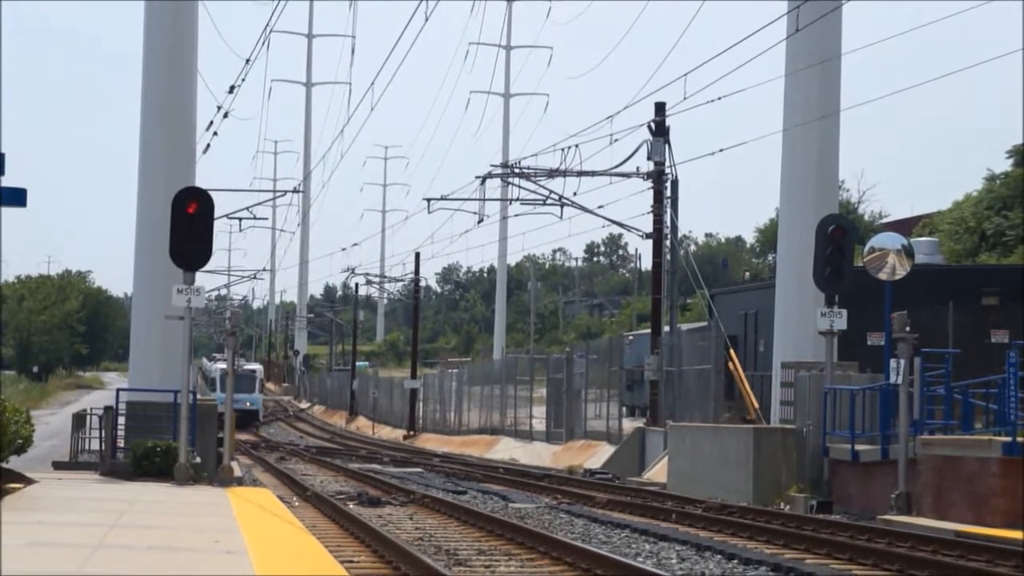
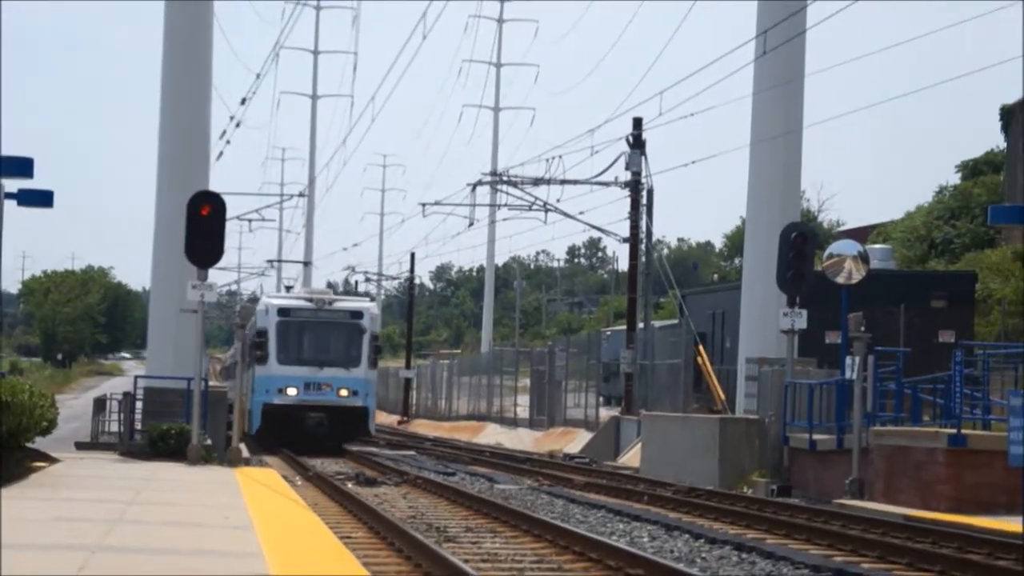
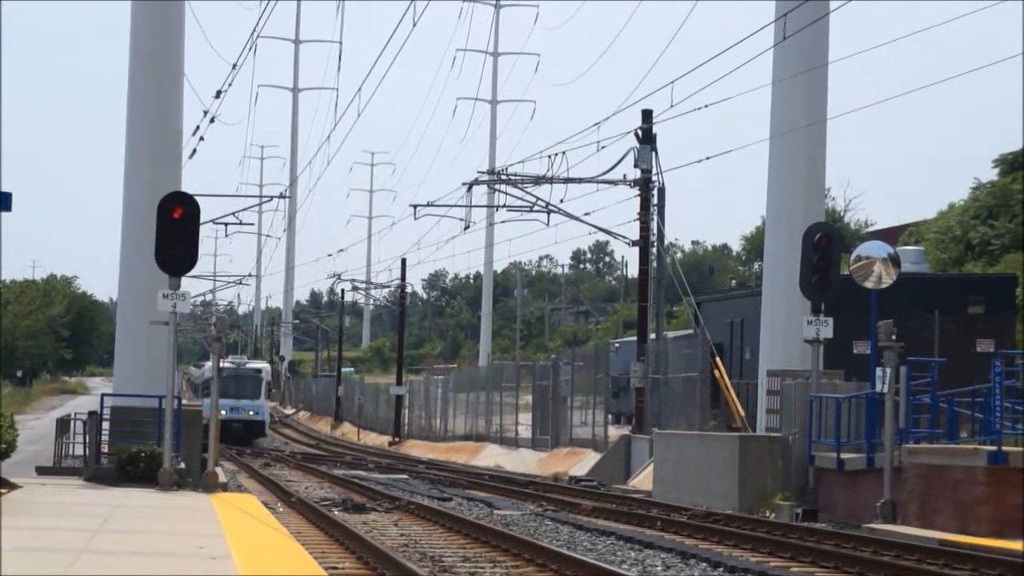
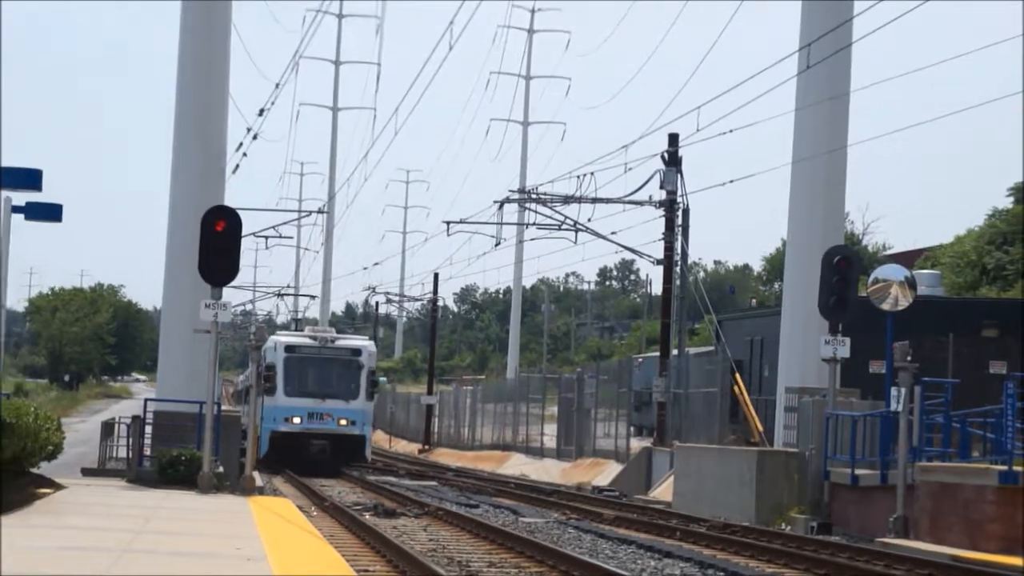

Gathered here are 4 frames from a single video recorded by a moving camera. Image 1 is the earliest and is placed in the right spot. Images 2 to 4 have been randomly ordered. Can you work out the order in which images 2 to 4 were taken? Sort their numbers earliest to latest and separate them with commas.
3, 4, 2
